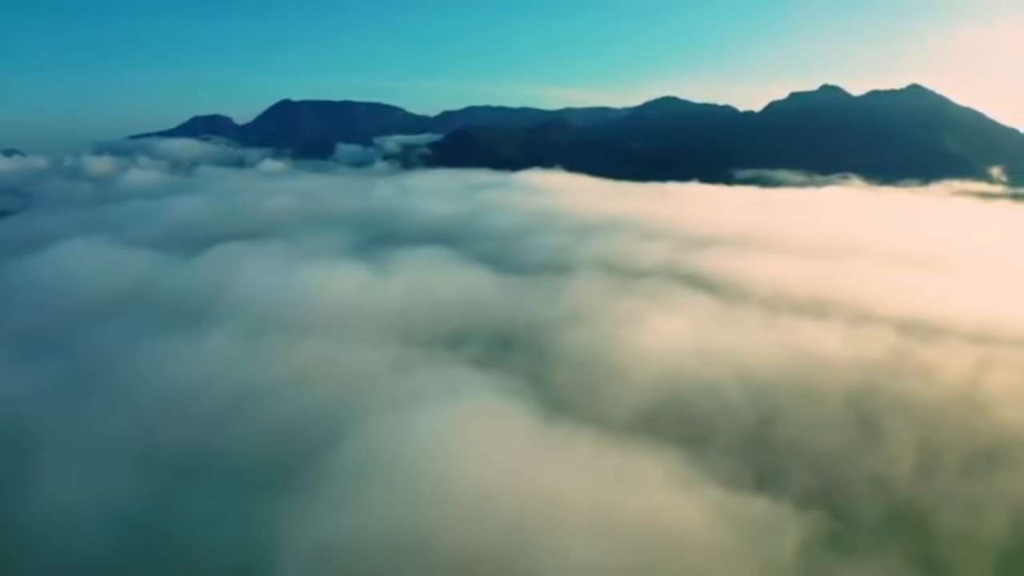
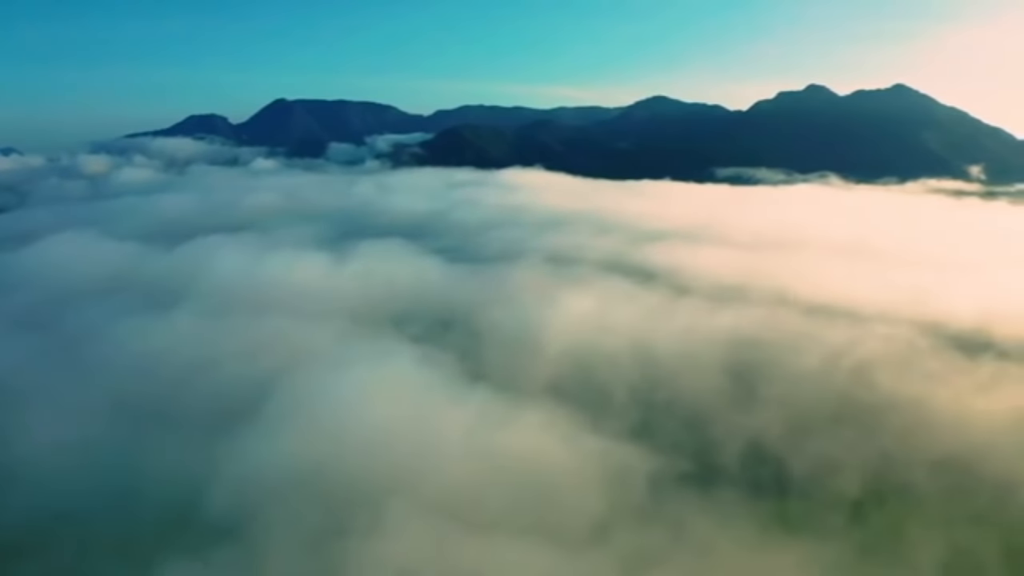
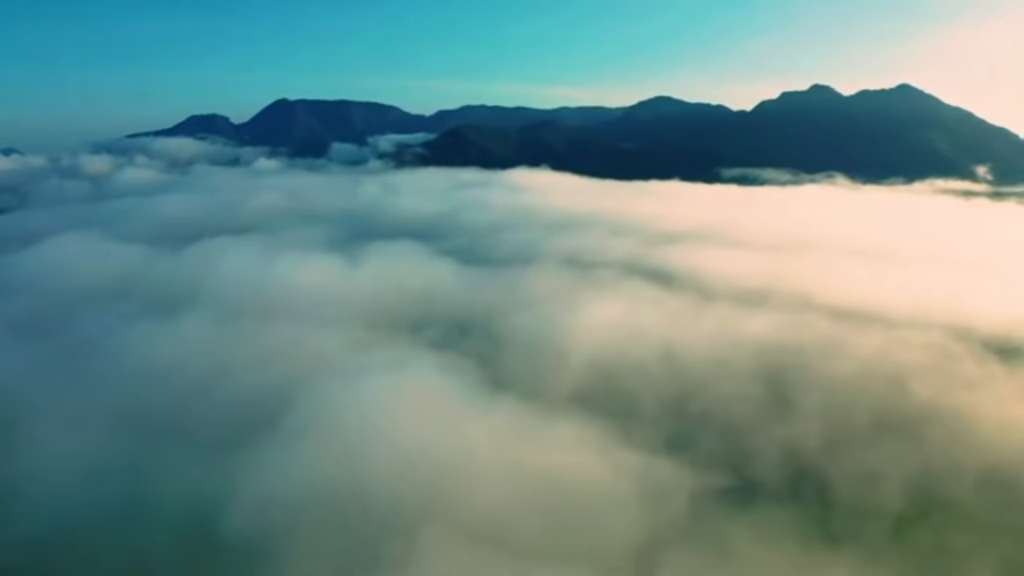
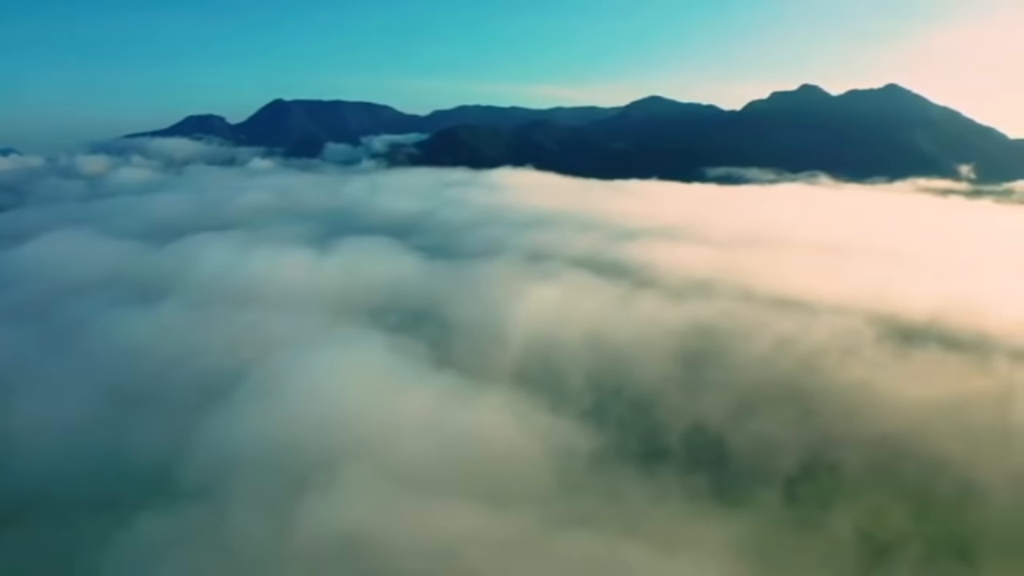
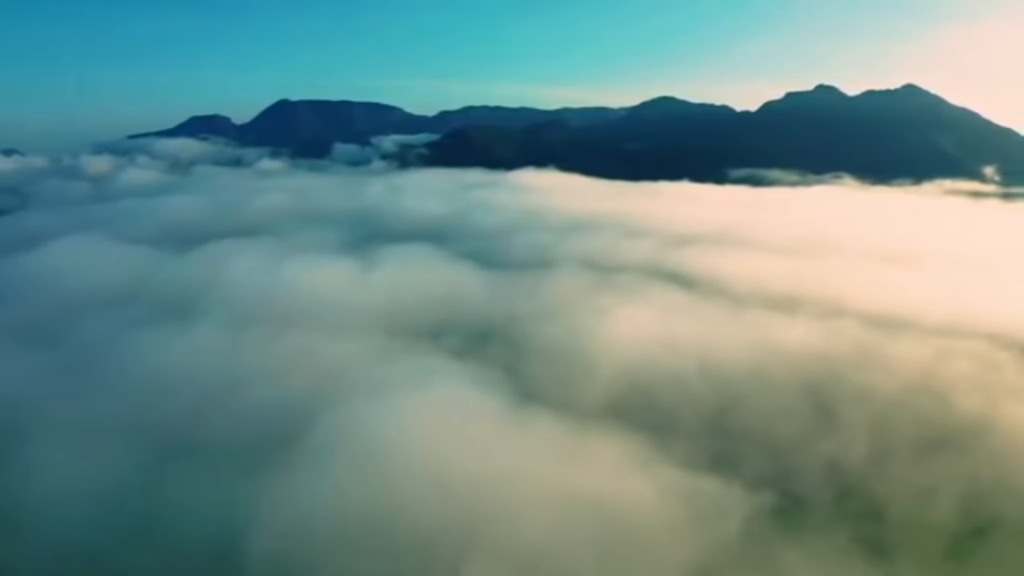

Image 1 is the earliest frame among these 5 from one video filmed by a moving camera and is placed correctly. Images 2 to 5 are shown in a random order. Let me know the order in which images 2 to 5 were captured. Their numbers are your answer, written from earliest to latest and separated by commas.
5, 3, 2, 4
